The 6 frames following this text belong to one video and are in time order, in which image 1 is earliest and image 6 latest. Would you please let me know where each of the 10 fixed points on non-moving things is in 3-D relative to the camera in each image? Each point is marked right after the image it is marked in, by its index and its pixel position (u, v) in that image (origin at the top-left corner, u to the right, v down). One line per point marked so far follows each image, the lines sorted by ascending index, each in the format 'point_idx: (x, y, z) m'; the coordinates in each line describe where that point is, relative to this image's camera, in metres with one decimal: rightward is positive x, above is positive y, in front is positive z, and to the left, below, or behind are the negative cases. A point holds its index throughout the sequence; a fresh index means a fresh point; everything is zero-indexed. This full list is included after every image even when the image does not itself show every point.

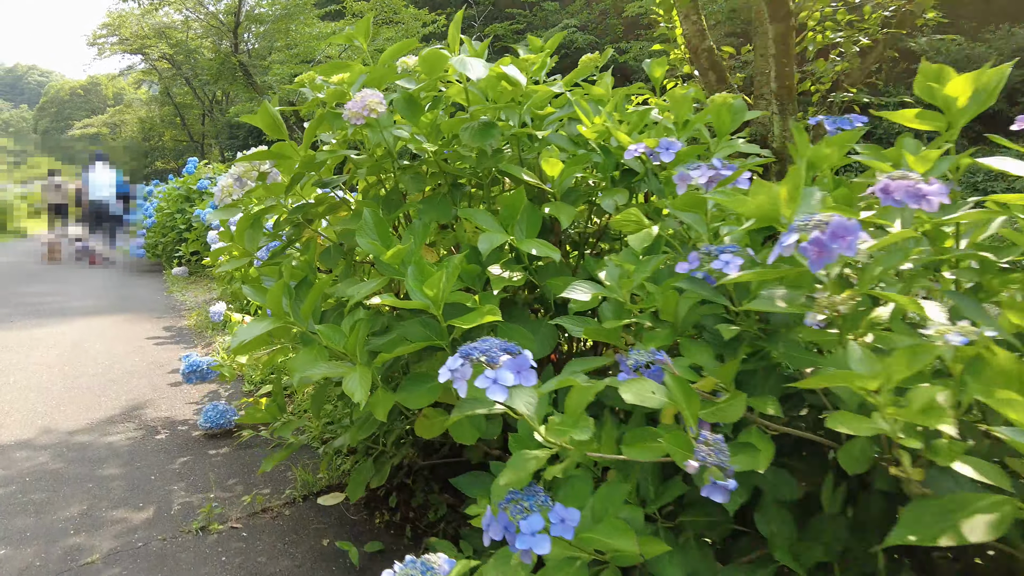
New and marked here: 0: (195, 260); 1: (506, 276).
0: (-4.3, +0.4, +8.5) m
1: (0.0, 0.0, +1.6) m
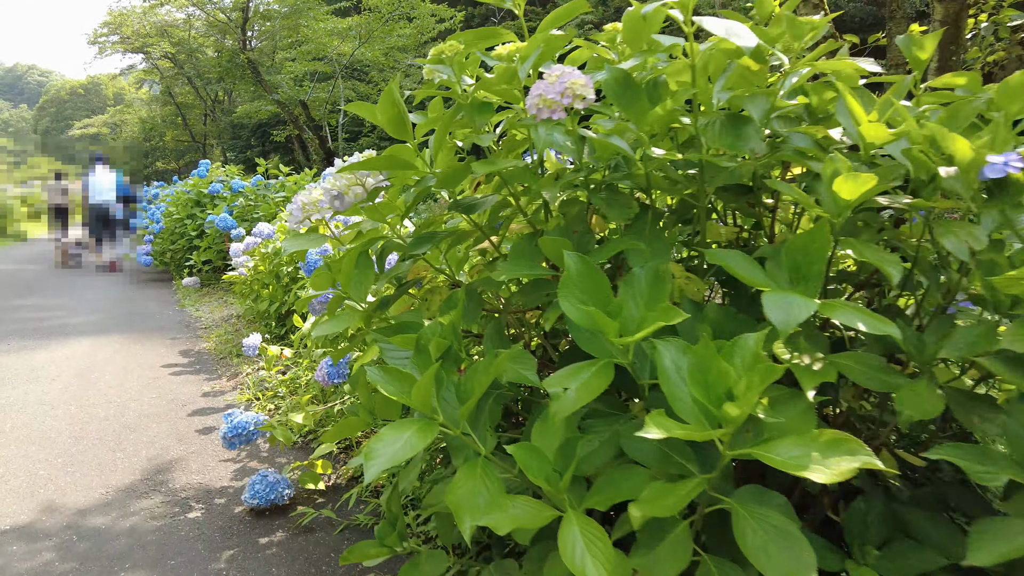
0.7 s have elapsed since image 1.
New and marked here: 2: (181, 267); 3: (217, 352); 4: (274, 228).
0: (-3.9, +0.2, +7.9) m
1: (+0.5, -0.1, +1.0) m
2: (-4.5, +0.3, +8.5) m
3: (-2.2, -0.5, +4.6) m
4: (-1.8, +0.5, +4.7) m
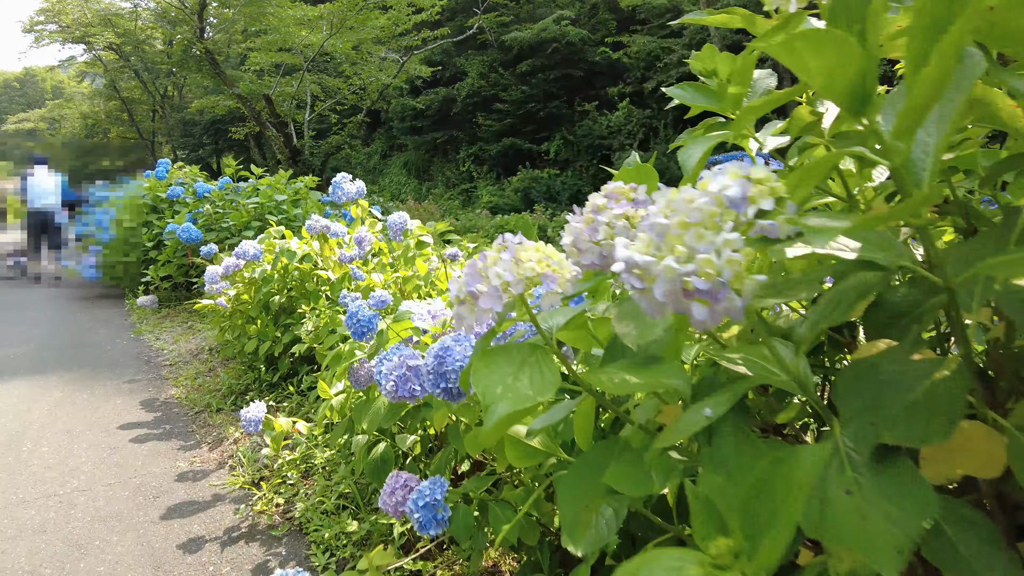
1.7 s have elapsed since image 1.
0: (-3.8, 0.0, +6.8) m
1: (+1.0, -0.3, +0.2) m
2: (-4.5, +0.1, +7.4) m
3: (-1.9, -0.7, +3.6) m
4: (-1.5, +0.3, +3.8) m
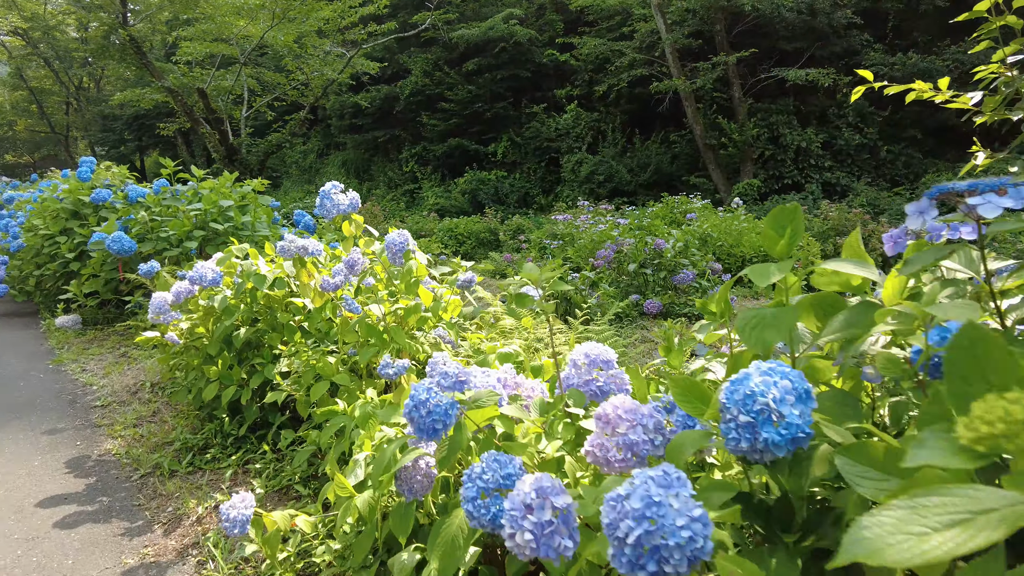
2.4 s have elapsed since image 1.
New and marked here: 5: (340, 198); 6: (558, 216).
0: (-4.0, -0.2, +6.0) m
1: (+1.4, -0.4, -0.2) m
2: (-4.8, -0.1, +6.5) m
3: (-1.8, -0.8, +2.9) m
4: (-1.5, +0.1, +3.1) m
5: (-0.7, +0.4, +2.6) m
6: (+1.1, +1.7, +14.5) m
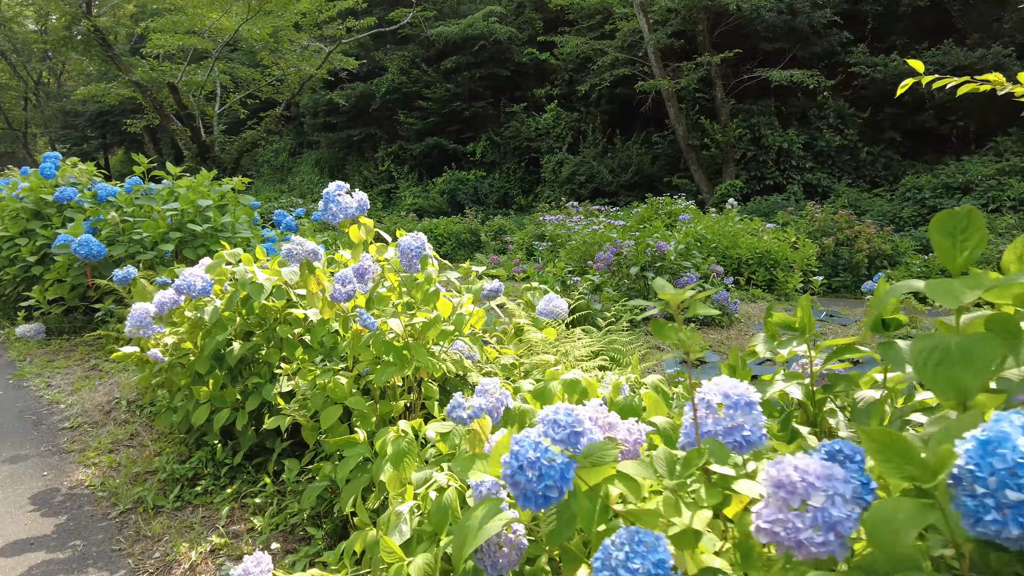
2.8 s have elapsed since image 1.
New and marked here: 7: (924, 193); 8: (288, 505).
0: (-4.0, -0.2, +5.5) m
1: (+1.6, -0.5, -0.4) m
2: (-4.8, -0.2, +6.0) m
3: (-1.7, -0.9, +2.6) m
4: (-1.4, +0.1, +2.8) m
5: (-0.6, +0.3, +2.3) m
6: (+0.7, +1.7, +14.3) m
7: (+9.1, +2.1, +13.7) m
8: (-0.8, -0.8, +2.3) m
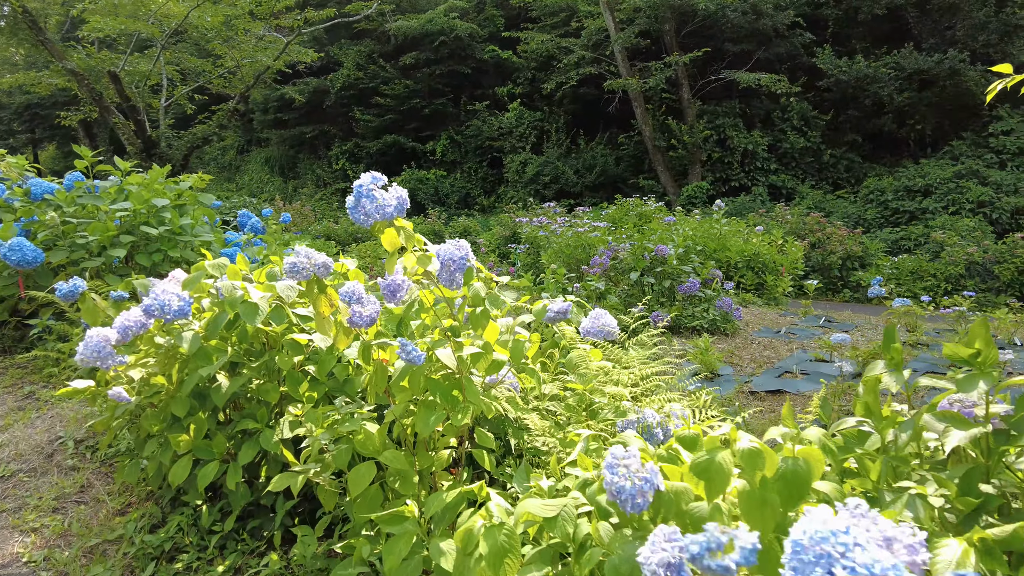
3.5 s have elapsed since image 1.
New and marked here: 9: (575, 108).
0: (-4.0, -0.3, +4.7) m
1: (+2.1, -0.5, -0.7) m
2: (-4.8, -0.3, +5.1) m
3: (-1.5, -1.0, +2.0) m
4: (-1.2, 0.0, +2.2) m
5: (-0.4, +0.3, +1.8) m
6: (0.0, +1.6, +13.8) m
7: (+8.4, +2.1, +13.9) m
8: (-0.6, -0.9, +1.8) m
9: (+2.0, +5.8, +19.8) m
